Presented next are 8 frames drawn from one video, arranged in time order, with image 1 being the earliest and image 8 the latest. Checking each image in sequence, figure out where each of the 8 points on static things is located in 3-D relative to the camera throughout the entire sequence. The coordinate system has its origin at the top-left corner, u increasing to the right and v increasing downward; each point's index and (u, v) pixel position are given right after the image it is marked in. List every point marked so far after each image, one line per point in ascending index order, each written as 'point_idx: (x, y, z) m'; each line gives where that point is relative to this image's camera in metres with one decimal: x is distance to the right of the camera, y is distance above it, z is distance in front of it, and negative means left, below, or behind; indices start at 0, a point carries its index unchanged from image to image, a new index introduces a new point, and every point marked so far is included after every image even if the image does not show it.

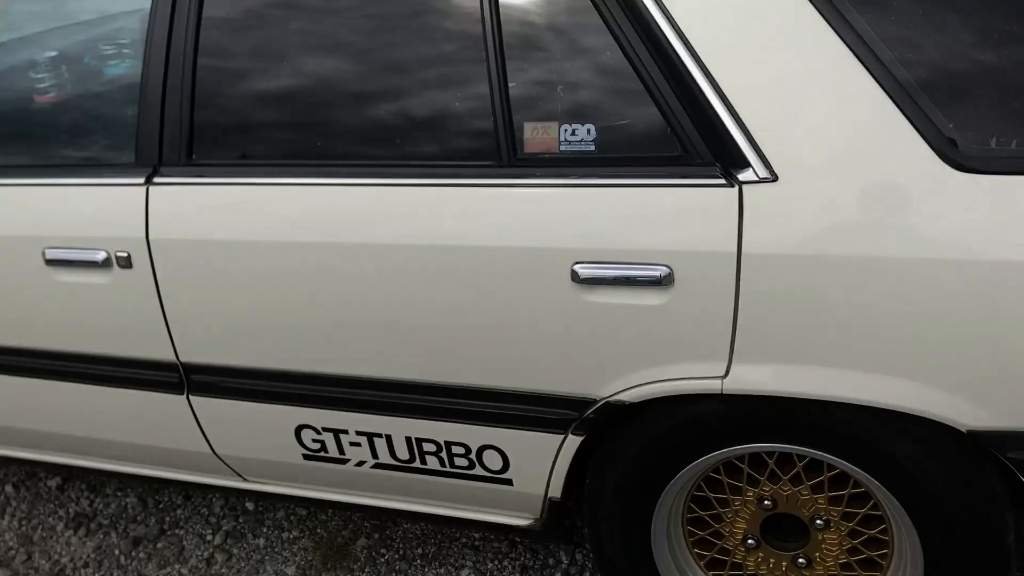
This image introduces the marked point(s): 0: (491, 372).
0: (0.0, -0.1, +1.5) m
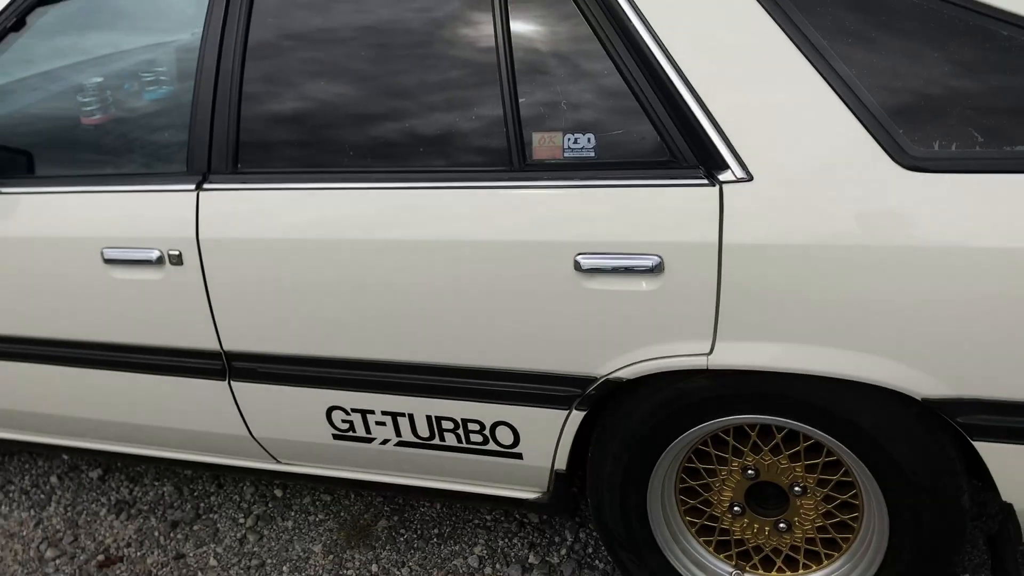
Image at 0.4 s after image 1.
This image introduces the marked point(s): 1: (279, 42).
0: (0.0, -0.1, +1.7) m
1: (-0.4, +0.5, +1.8) m
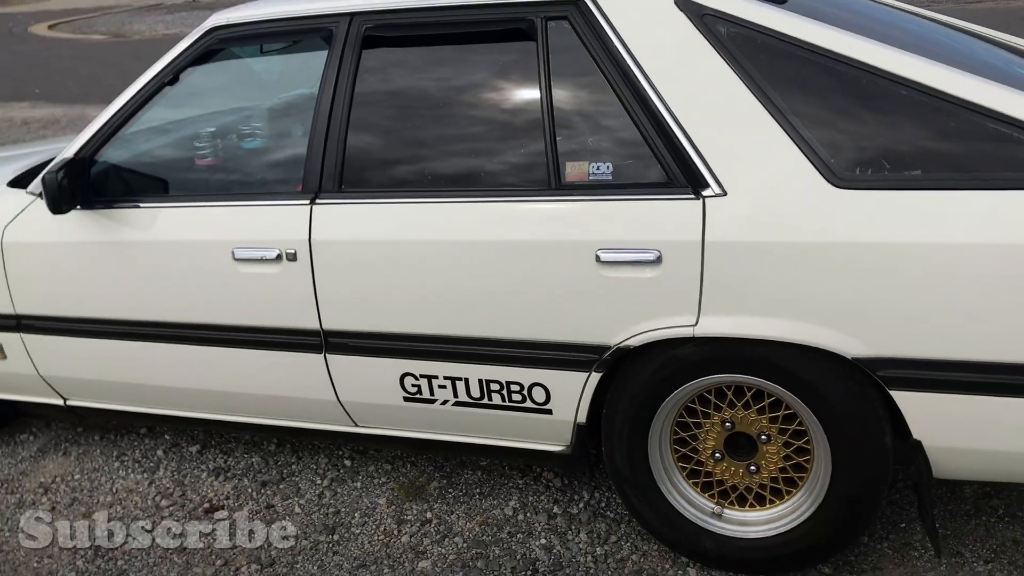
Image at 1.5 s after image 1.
0: (+0.1, -0.1, +2.2) m
1: (-0.3, +0.5, +2.4) m
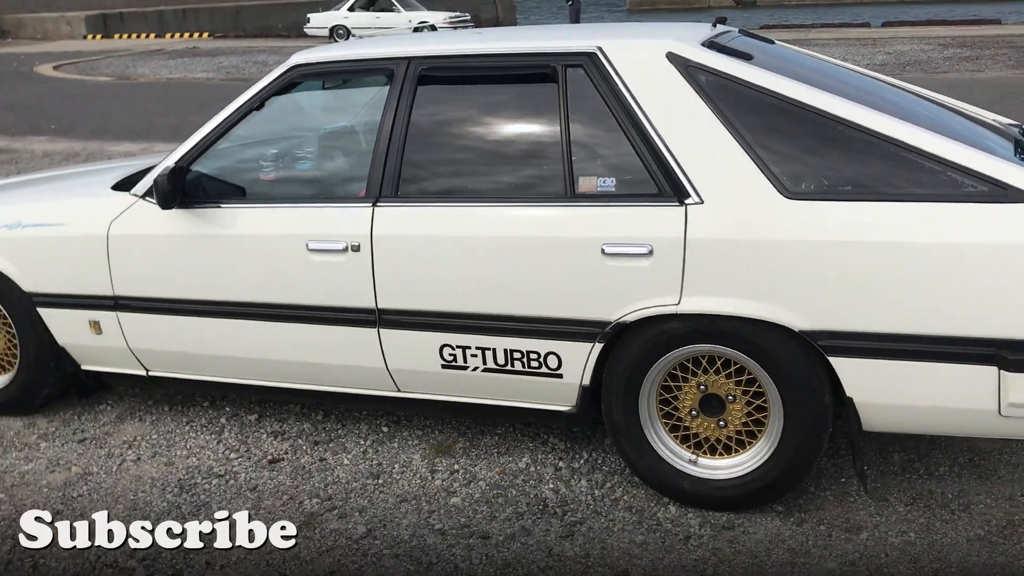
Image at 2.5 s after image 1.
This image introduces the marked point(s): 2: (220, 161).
0: (+0.1, -0.1, +2.8) m
1: (-0.3, +0.5, +3.0) m
2: (-1.0, +0.4, +3.3) m
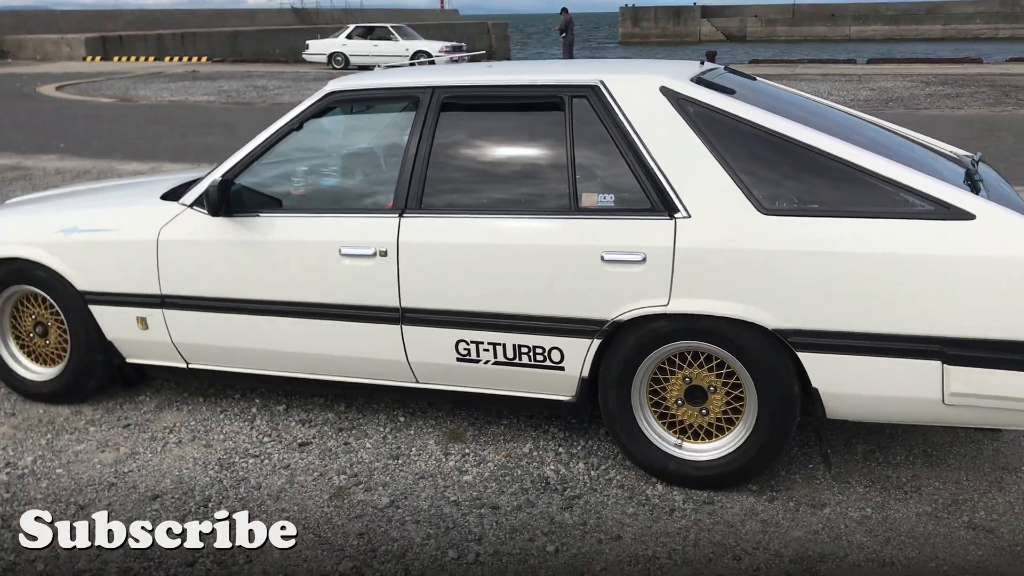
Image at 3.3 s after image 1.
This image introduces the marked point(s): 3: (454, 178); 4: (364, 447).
0: (+0.2, -0.1, +3.2) m
1: (-0.2, +0.5, +3.4) m
2: (-1.0, +0.4, +3.7) m
3: (-0.2, +0.4, +3.4) m
4: (-0.5, -0.6, +3.5) m
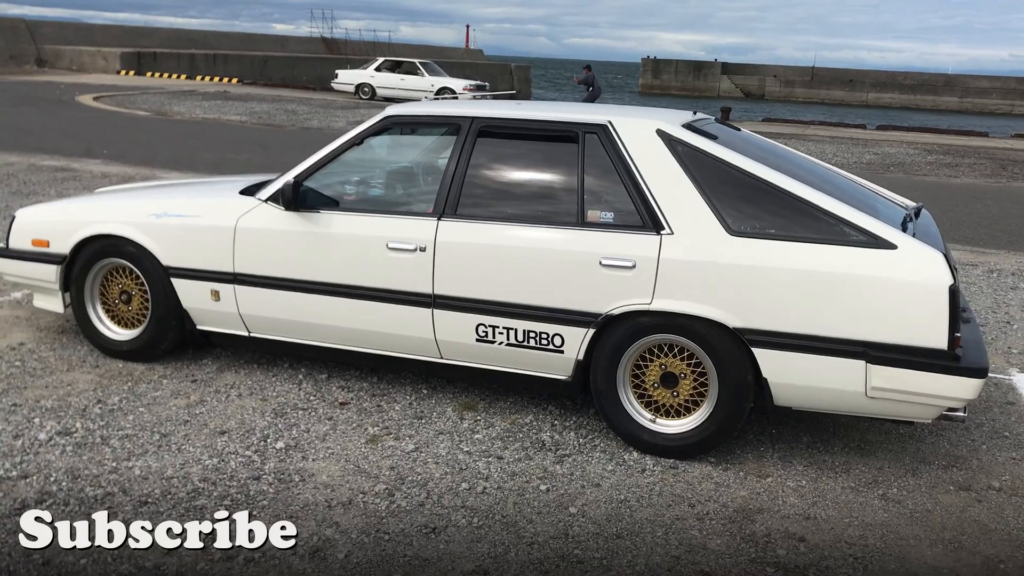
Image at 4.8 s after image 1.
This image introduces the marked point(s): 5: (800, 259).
0: (+0.2, 0.0, +3.9) m
1: (-0.1, +0.5, +4.2) m
2: (-0.9, +0.5, +4.4) m
3: (-0.1, +0.4, +4.1) m
4: (-0.5, -0.5, +4.2) m
5: (+1.1, +0.1, +3.6) m
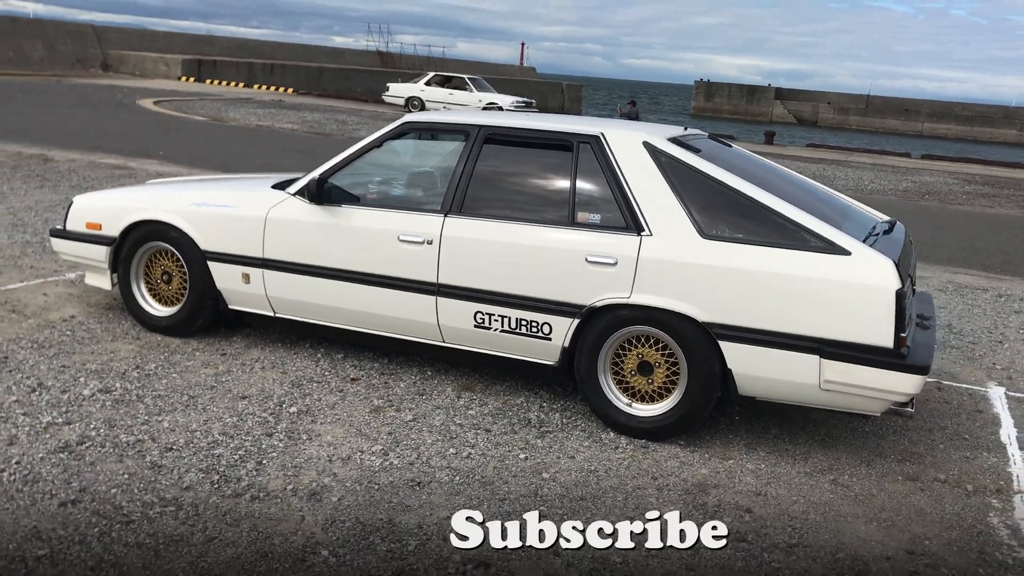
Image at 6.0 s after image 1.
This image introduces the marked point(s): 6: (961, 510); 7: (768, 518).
0: (+0.2, 0.0, +4.3) m
1: (-0.1, +0.6, +4.6) m
2: (-0.8, +0.6, +4.9) m
3: (-0.1, +0.5, +4.6) m
4: (-0.5, -0.5, +4.7) m
5: (+1.0, +0.1, +4.0) m
6: (+1.8, -0.9, +3.8) m
7: (+1.0, -0.9, +3.6) m
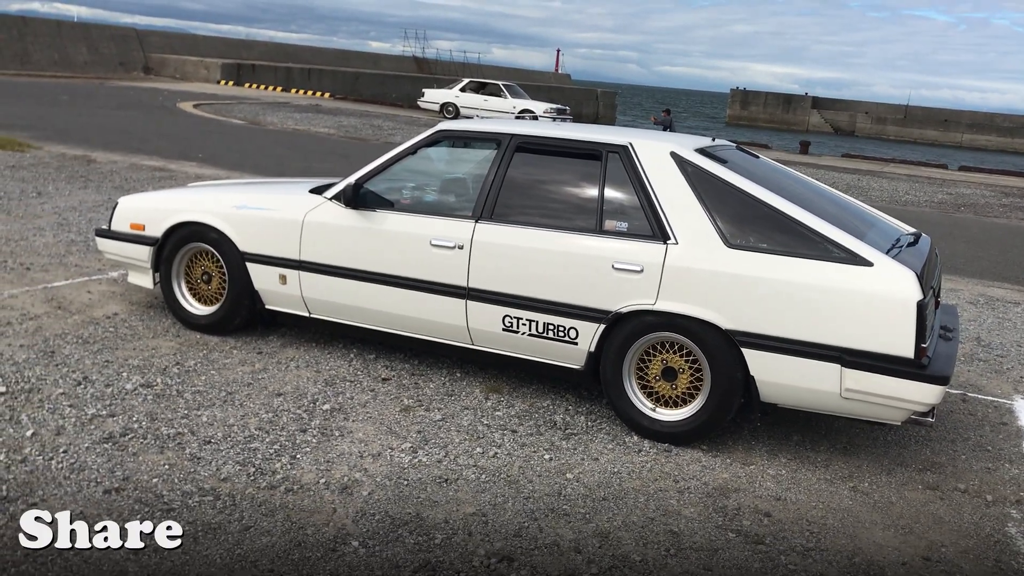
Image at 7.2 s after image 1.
0: (+0.3, 0.0, +4.4) m
1: (0.0, +0.5, +4.7) m
2: (-0.7, +0.5, +5.1) m
3: (0.0, +0.4, +4.7) m
4: (-0.4, -0.5, +4.8) m
5: (+1.1, +0.1, +4.1) m
6: (+1.9, -0.9, +3.9) m
7: (+1.0, -0.9, +3.7) m
